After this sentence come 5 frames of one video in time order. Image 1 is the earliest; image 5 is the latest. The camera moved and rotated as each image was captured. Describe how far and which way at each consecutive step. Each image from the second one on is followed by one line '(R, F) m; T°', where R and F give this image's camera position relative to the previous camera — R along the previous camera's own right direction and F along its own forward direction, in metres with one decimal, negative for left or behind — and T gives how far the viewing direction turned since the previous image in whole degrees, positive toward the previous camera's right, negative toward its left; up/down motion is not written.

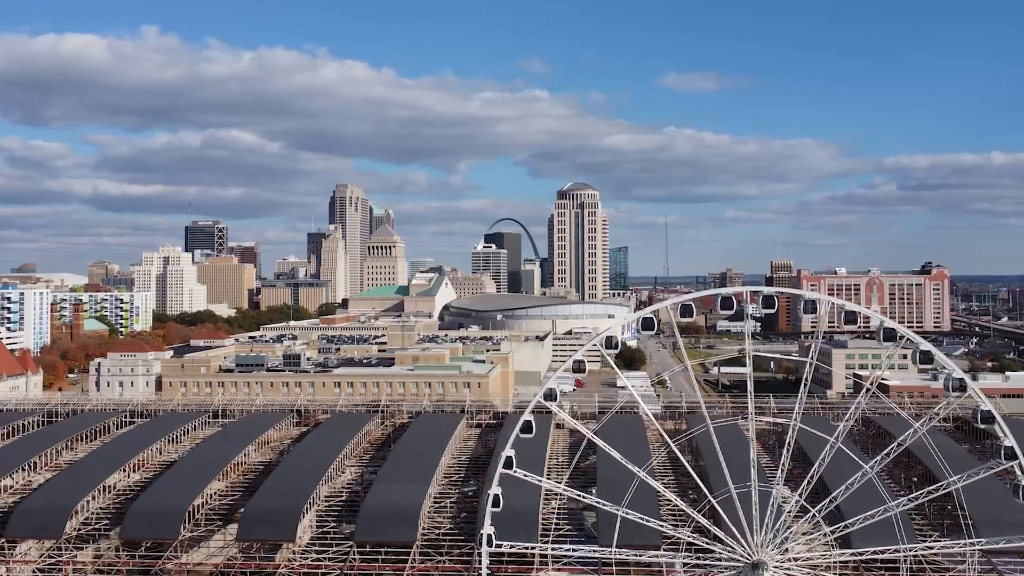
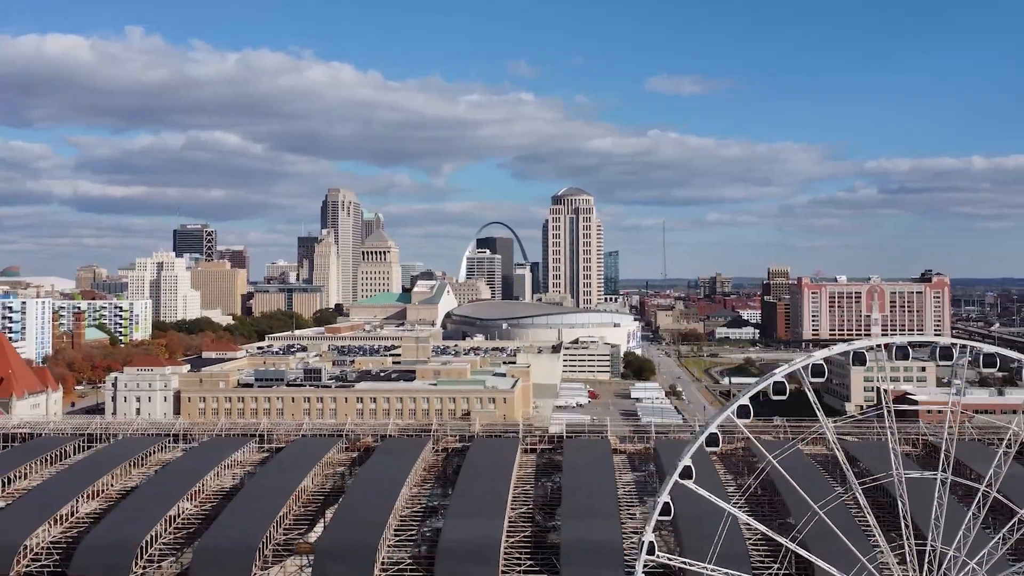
(-1.4, +0.3) m; +1°
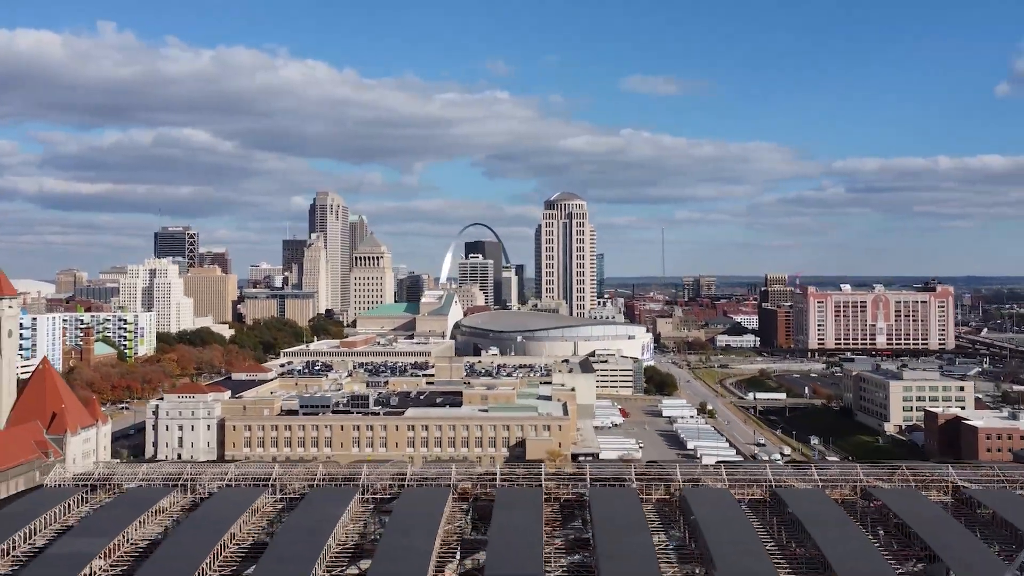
(-2.8, +0.5) m; +2°
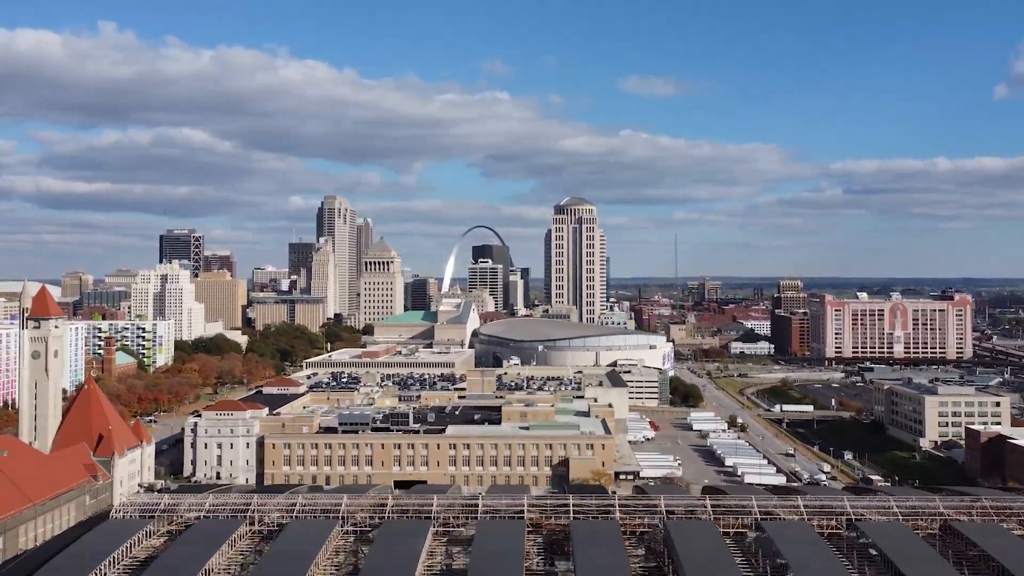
(-1.5, +0.2) m; 0°
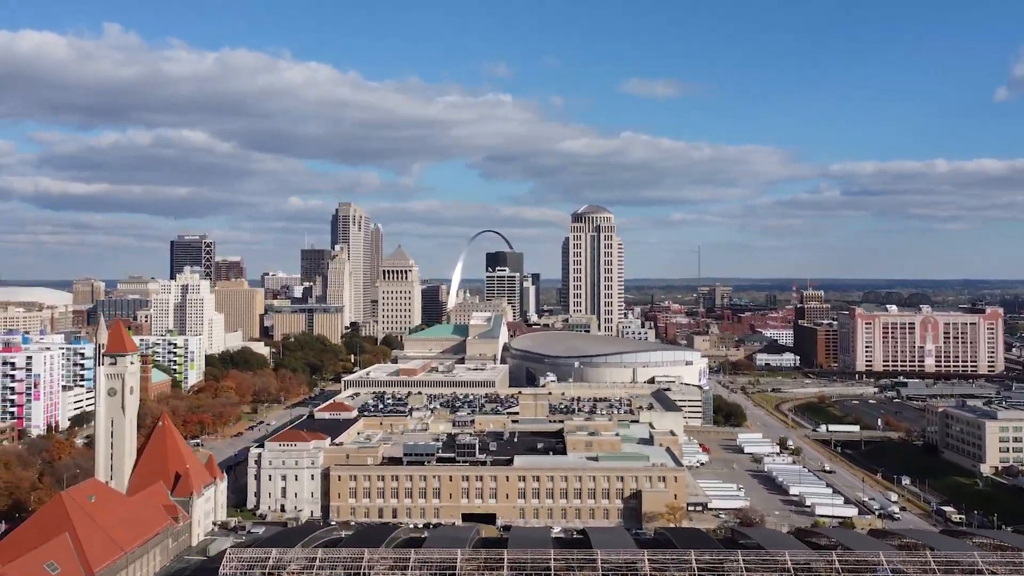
(-2.3, +0.5) m; 0°
